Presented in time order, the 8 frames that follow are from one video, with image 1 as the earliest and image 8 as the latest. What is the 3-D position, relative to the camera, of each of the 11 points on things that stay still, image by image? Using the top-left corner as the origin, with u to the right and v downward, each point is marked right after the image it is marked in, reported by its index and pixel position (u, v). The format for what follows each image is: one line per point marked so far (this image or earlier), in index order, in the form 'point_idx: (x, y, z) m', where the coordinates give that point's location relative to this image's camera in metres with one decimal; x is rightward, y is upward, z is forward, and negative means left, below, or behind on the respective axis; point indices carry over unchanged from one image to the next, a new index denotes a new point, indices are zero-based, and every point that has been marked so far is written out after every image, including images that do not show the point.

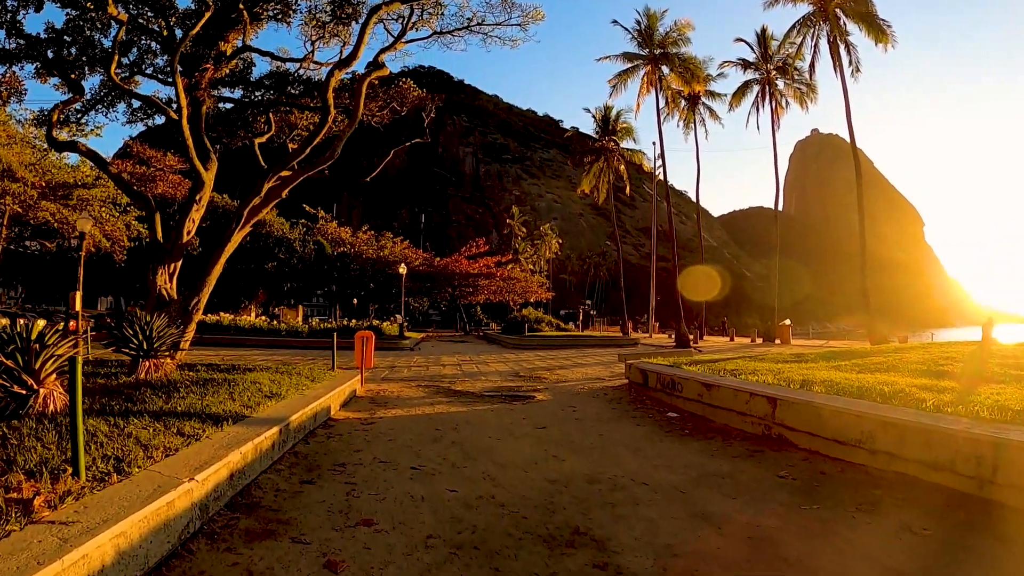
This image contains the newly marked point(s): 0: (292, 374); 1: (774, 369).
0: (-3.0, -1.2, +8.7) m
1: (+3.6, -1.1, +8.6) m
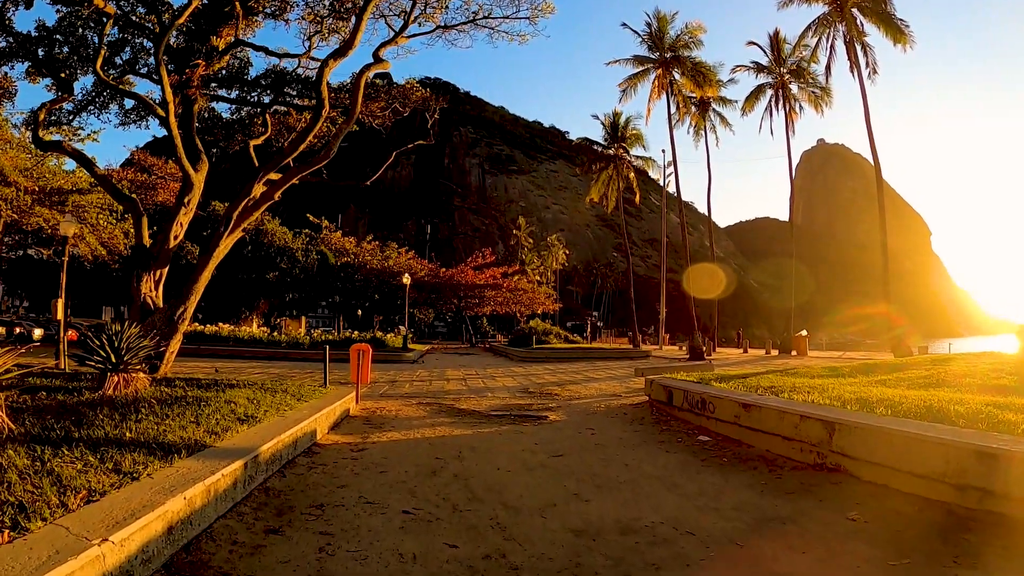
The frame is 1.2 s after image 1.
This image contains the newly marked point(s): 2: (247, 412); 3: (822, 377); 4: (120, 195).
0: (-2.9, -1.3, +7.8) m
1: (+3.7, -1.2, +7.7) m
2: (-2.4, -1.1, +5.8) m
3: (+4.5, -1.2, +9.2) m
4: (-7.9, +1.9, +12.9) m
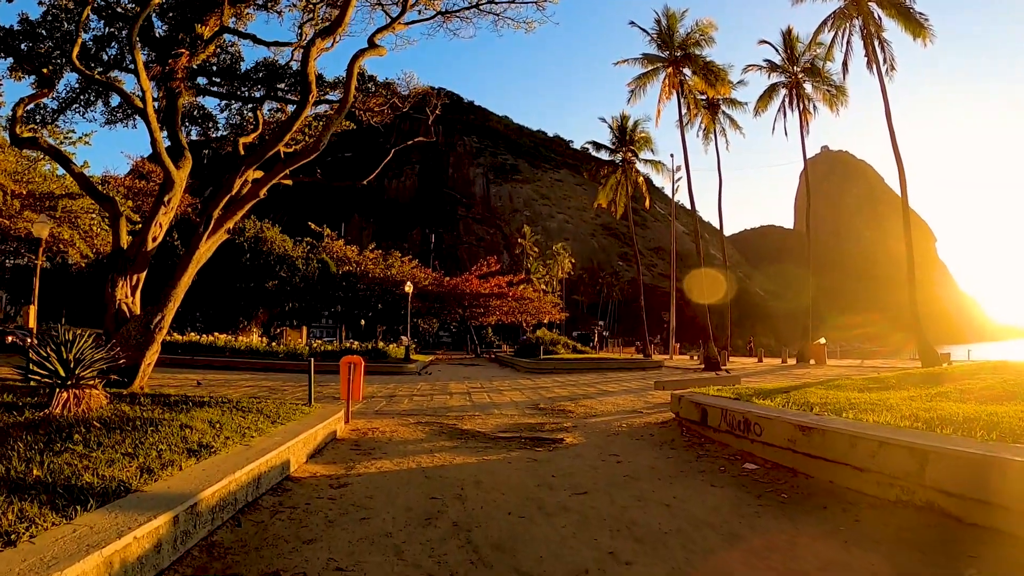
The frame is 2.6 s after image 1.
0: (-2.7, -1.3, +6.8) m
1: (+3.8, -1.2, +6.6) m
2: (-2.3, -1.2, +4.8) m
3: (+4.6, -1.3, +8.1) m
4: (-7.7, +1.8, +11.9) m
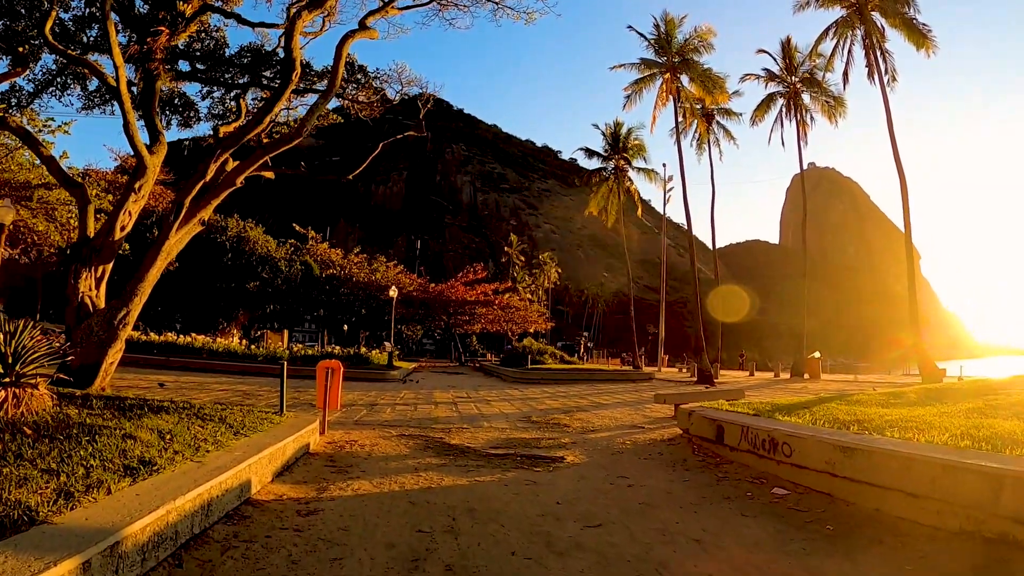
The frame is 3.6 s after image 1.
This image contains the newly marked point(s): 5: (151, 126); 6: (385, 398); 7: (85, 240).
0: (-2.8, -1.2, +6.0) m
1: (+3.8, -1.3, +6.0) m
2: (-2.3, -1.1, +4.0) m
3: (+4.5, -1.4, +7.5) m
4: (-7.8, +1.9, +11.1) m
5: (-6.5, +2.9, +11.4) m
6: (-2.4, -2.1, +12.0) m
7: (-7.0, +0.8, +10.4) m
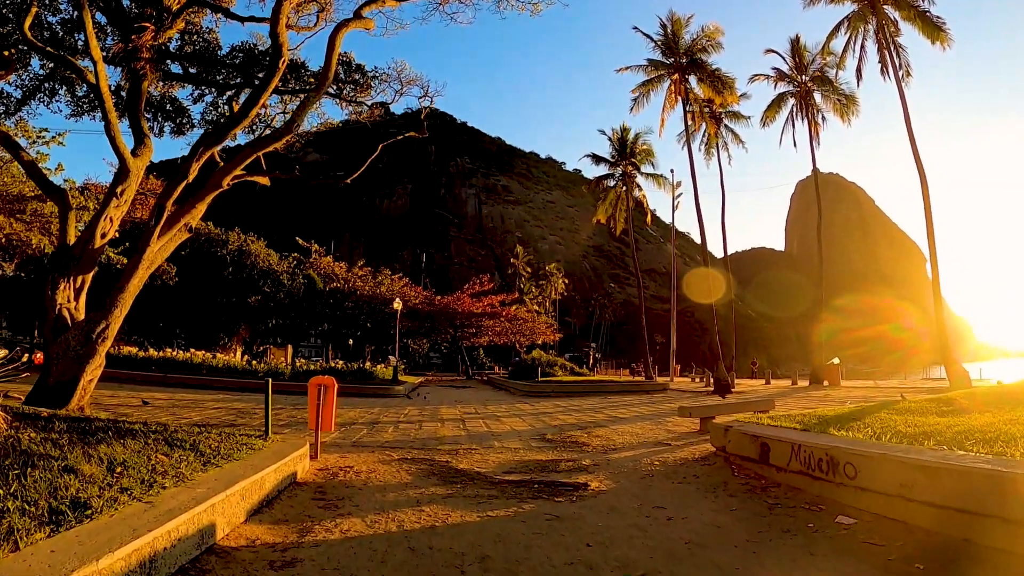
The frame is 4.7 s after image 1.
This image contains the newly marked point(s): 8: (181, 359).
0: (-2.7, -1.3, +5.3) m
1: (+3.9, -1.2, +5.2) m
2: (-2.2, -1.1, +3.3) m
3: (+4.7, -1.4, +6.7) m
4: (-7.7, +1.6, +10.4) m
5: (-6.4, +2.7, +10.7) m
6: (-2.2, -2.3, +11.2) m
7: (-6.8, +0.6, +9.7) m
8: (-10.3, -2.2, +19.7) m
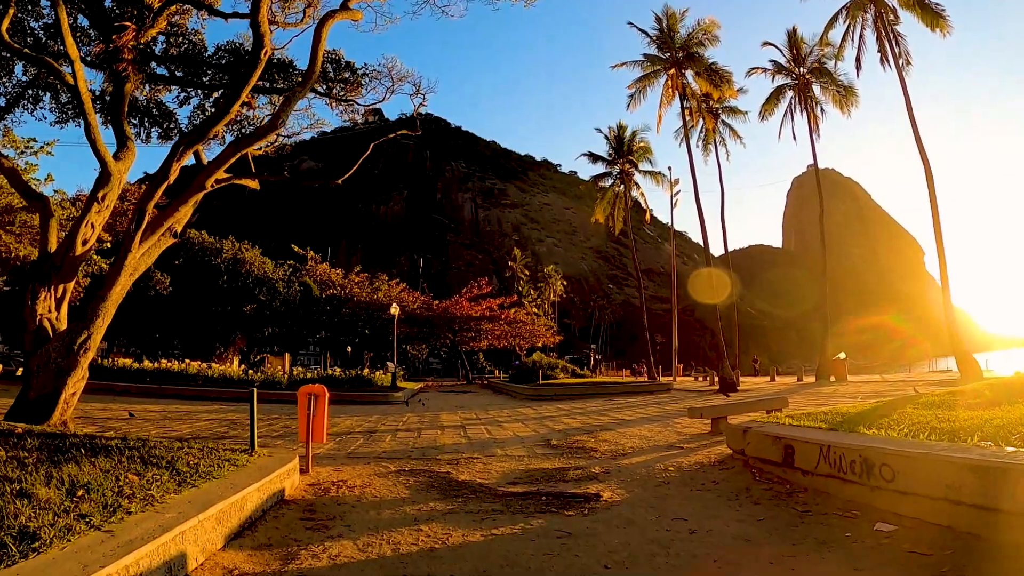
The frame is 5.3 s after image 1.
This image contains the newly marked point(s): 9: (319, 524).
0: (-2.6, -1.3, +4.9) m
1: (+3.9, -1.1, +4.8) m
2: (-2.2, -1.1, +2.9) m
3: (+4.7, -1.2, +6.3) m
4: (-7.7, +1.5, +10.0) m
5: (-6.4, +2.5, +10.3) m
6: (-2.2, -2.3, +10.8) m
7: (-6.9, +0.4, +9.3) m
8: (-10.3, -2.5, +19.3) m
9: (-1.3, -1.6, +4.4) m
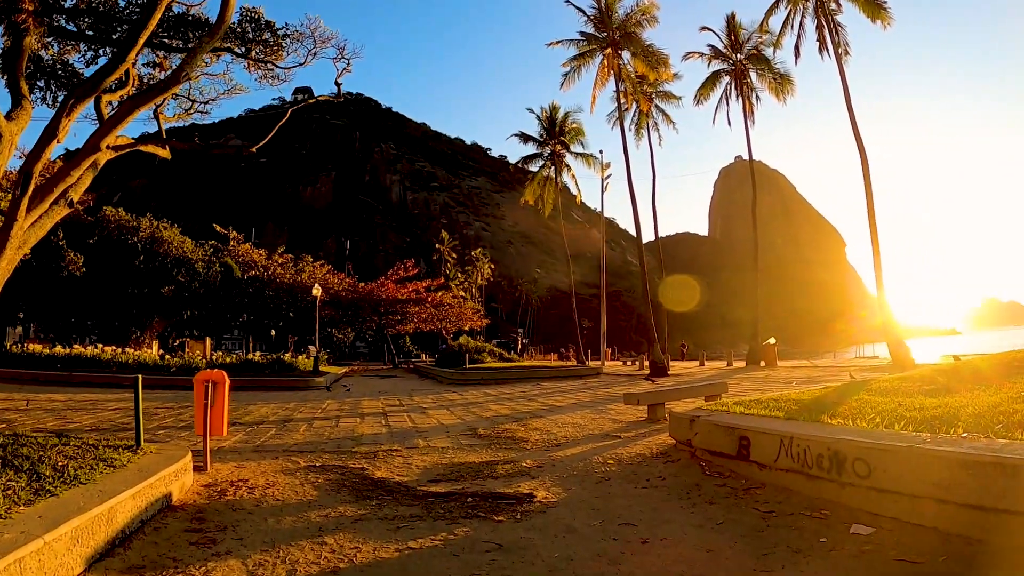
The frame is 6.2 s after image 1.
0: (-3.1, -1.1, +4.0) m
1: (+3.4, -1.0, +4.6) m
2: (-2.4, -0.9, +2.0) m
3: (+4.0, -1.1, +6.2) m
4: (-8.7, +1.9, +8.5) m
5: (-7.4, +2.9, +8.9) m
6: (-3.3, -1.9, +10.0) m
7: (-7.8, +0.8, +7.9) m
8: (-12.3, -1.8, +17.5) m
9: (-1.8, -1.4, +3.7) m
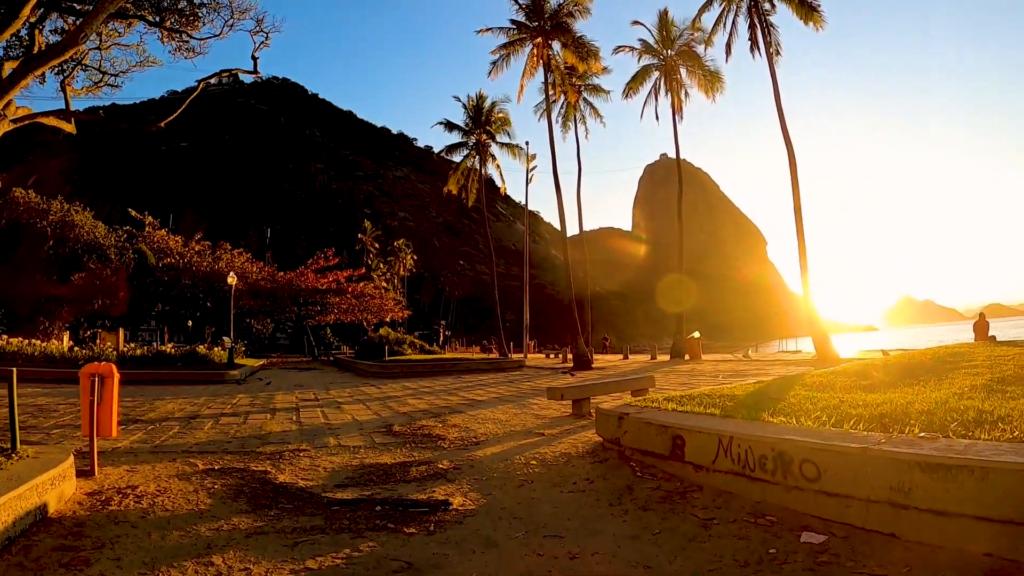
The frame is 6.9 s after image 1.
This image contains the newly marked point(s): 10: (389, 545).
0: (-3.5, -1.0, +3.3) m
1: (+2.9, -0.9, +4.6) m
2: (-2.7, -0.8, +1.5) m
3: (+3.4, -1.0, +6.2) m
4: (-9.5, +2.1, +7.3) m
5: (-8.2, +3.2, +7.8) m
6: (-4.3, -1.8, +9.3) m
7: (-8.5, +1.0, +6.8) m
8: (-14.0, -1.5, +15.9) m
9: (-2.2, -1.3, +3.2) m
10: (-0.6, -1.3, +3.3) m
